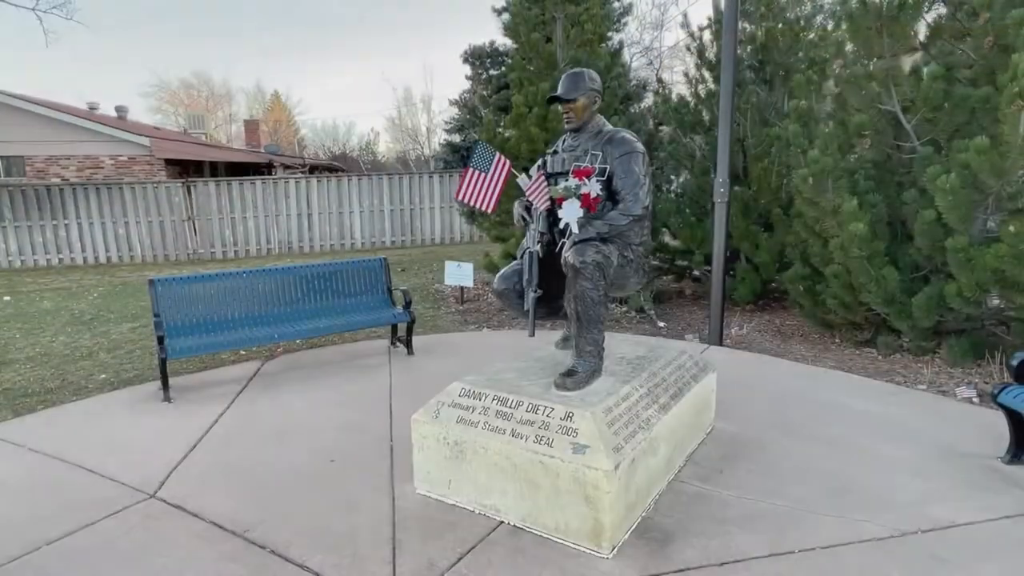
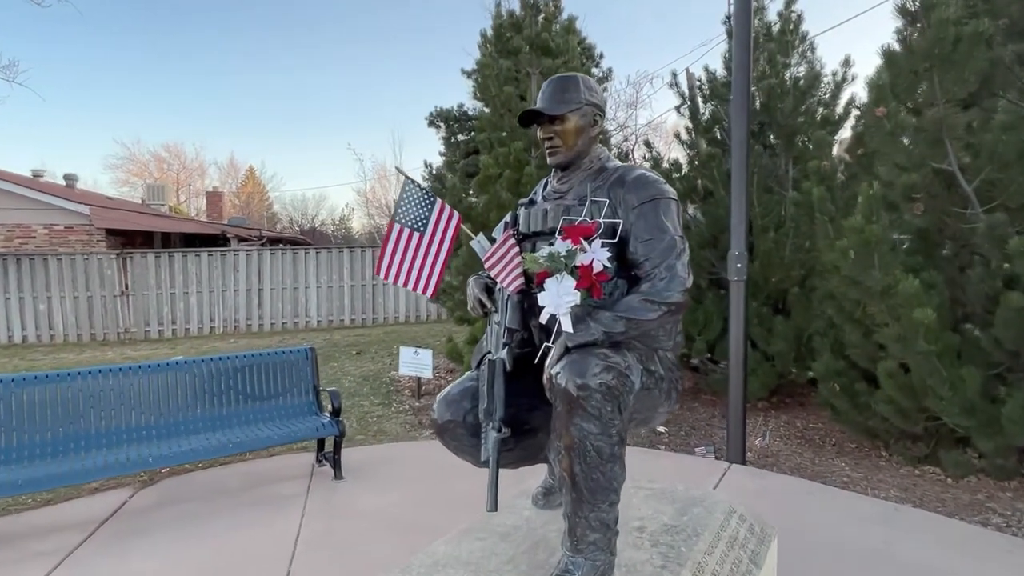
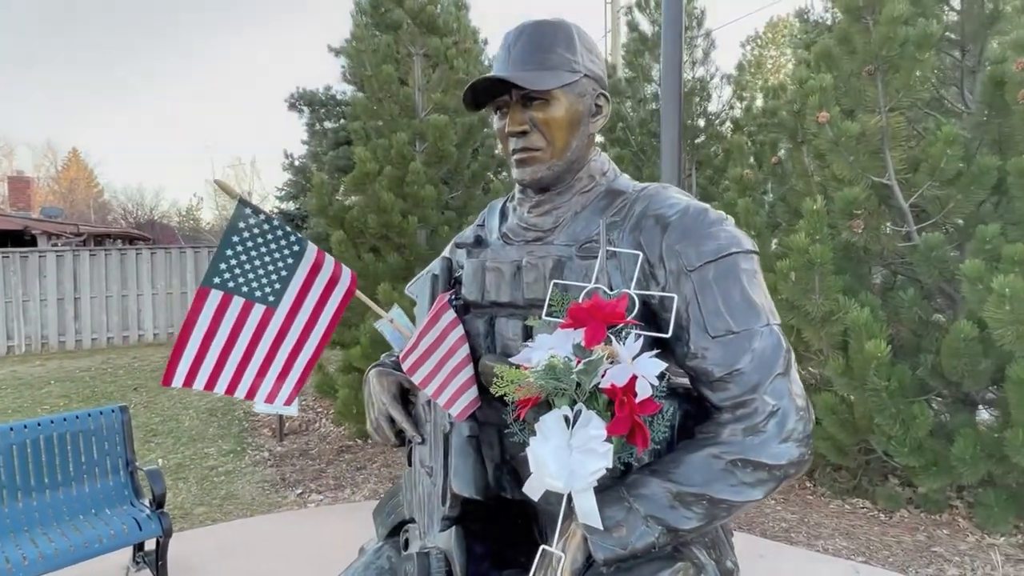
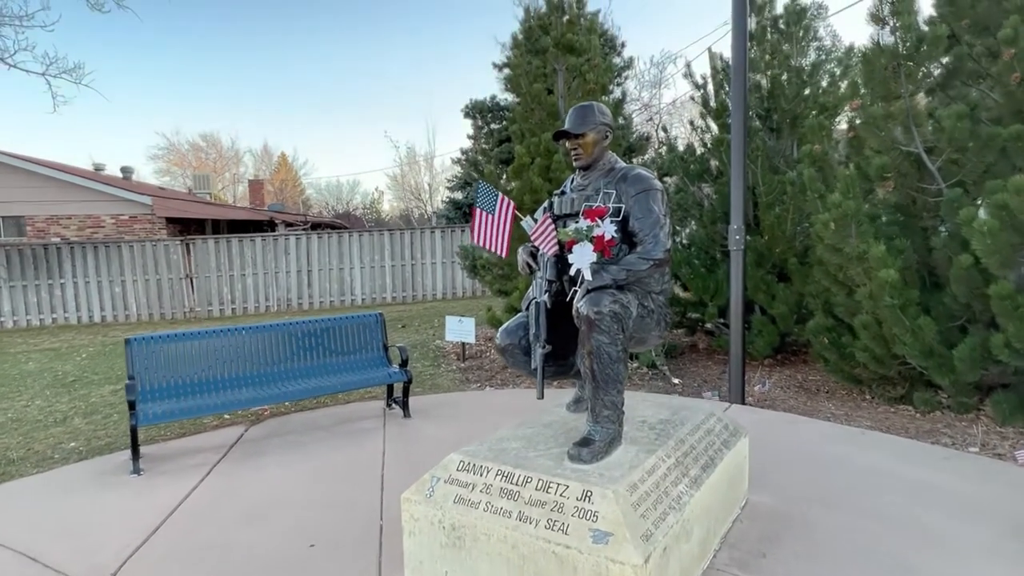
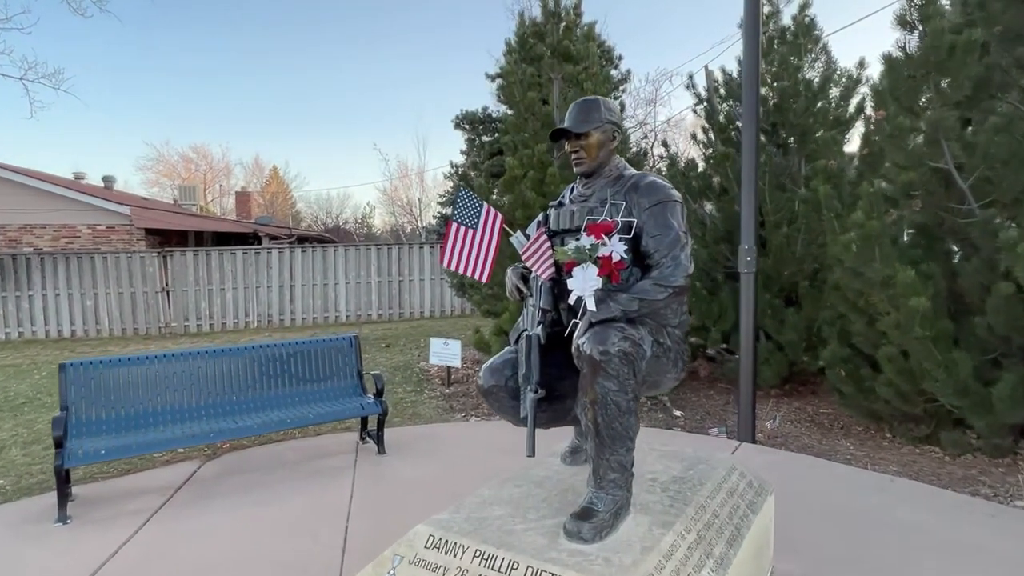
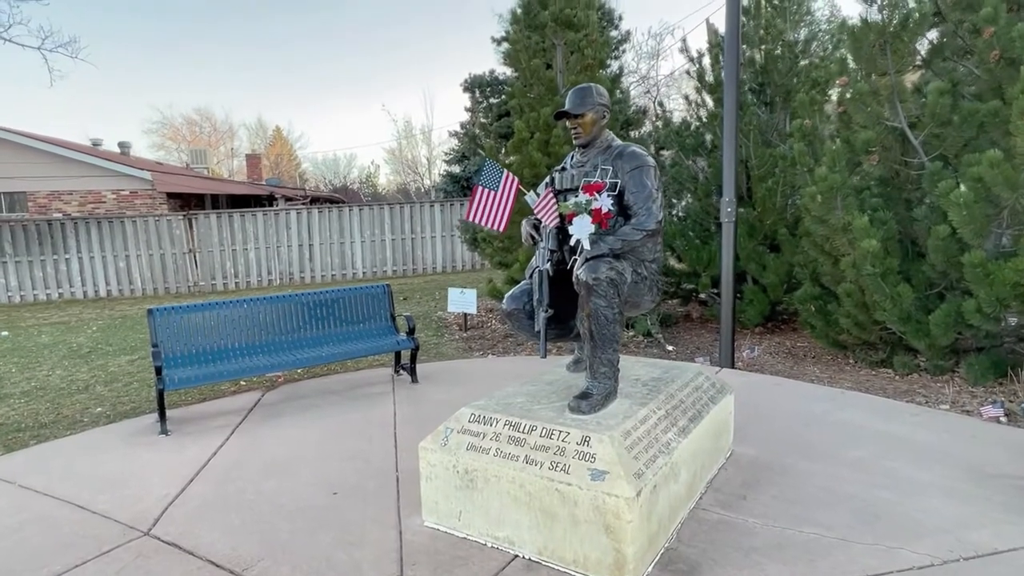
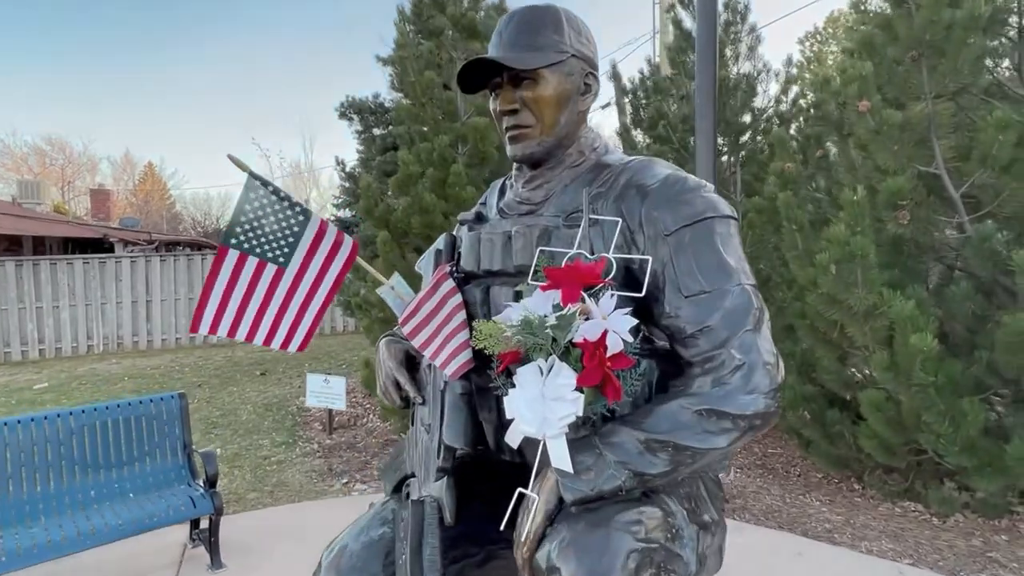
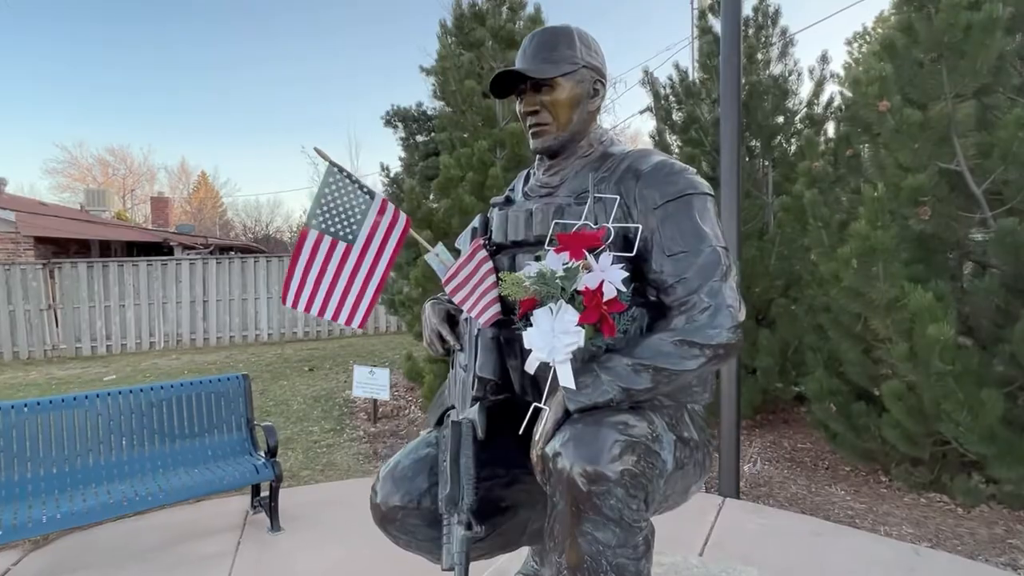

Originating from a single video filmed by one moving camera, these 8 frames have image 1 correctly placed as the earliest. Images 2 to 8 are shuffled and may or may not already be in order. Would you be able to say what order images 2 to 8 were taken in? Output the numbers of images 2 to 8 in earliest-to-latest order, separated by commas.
6, 4, 5, 2, 8, 7, 3
